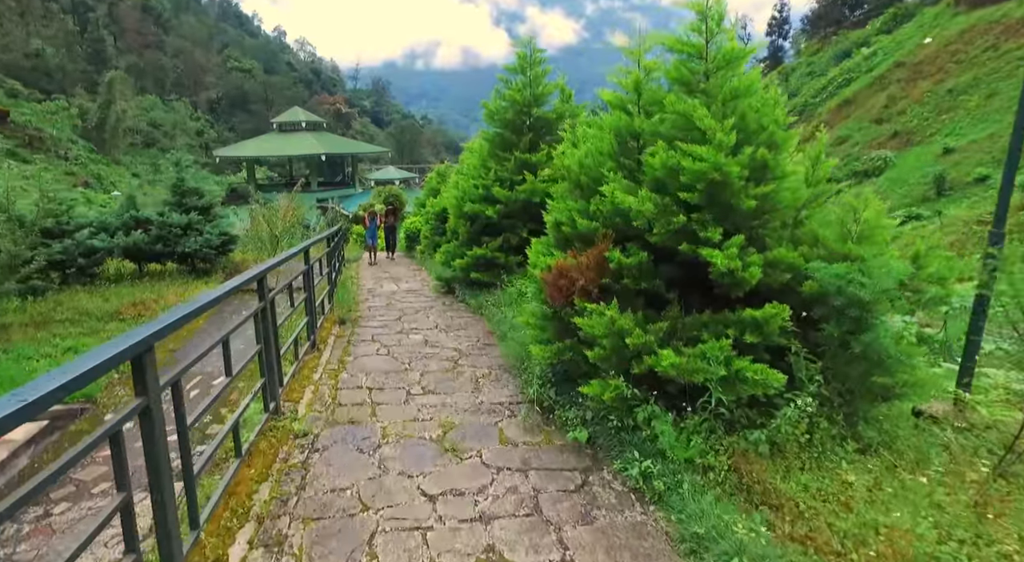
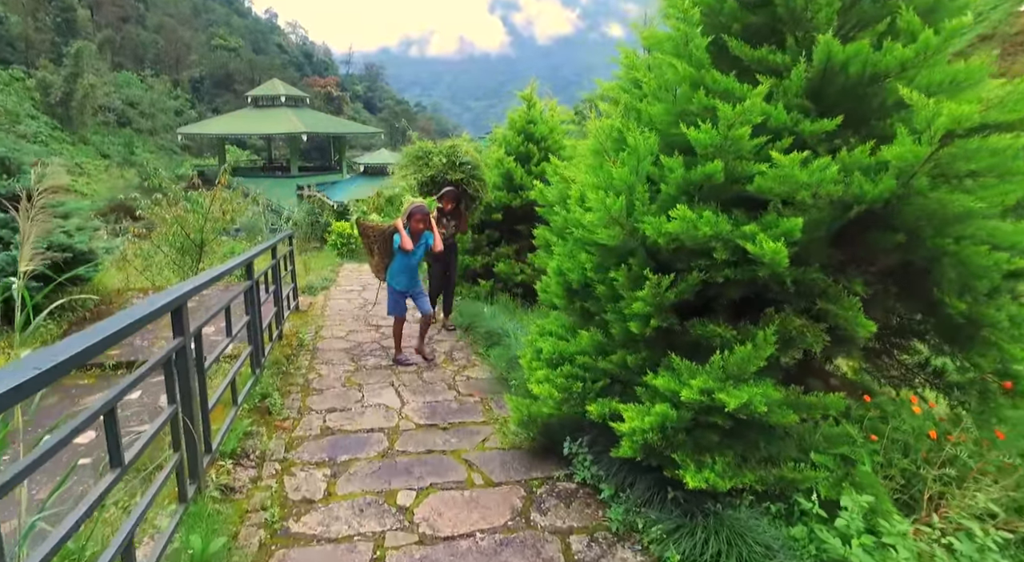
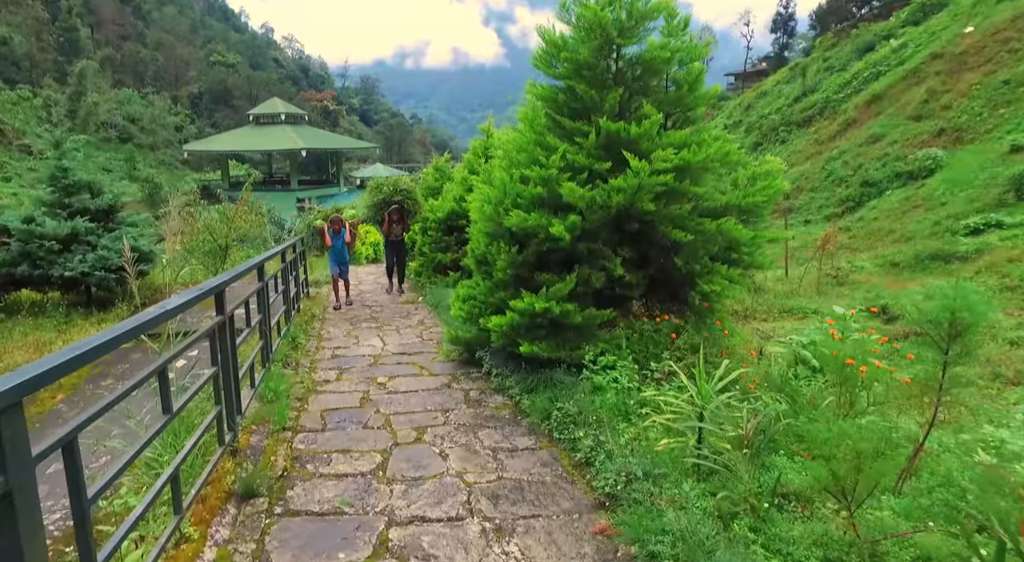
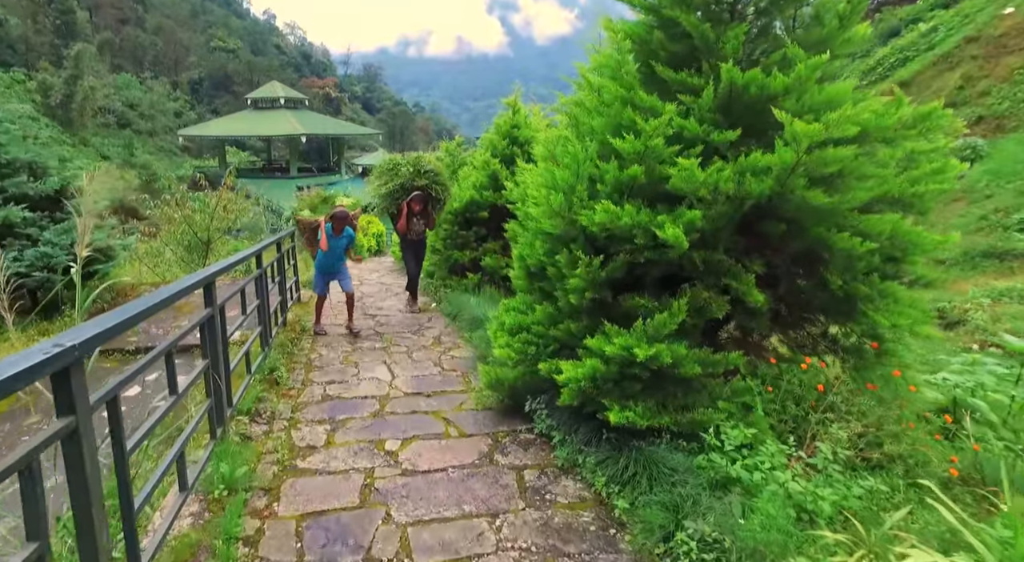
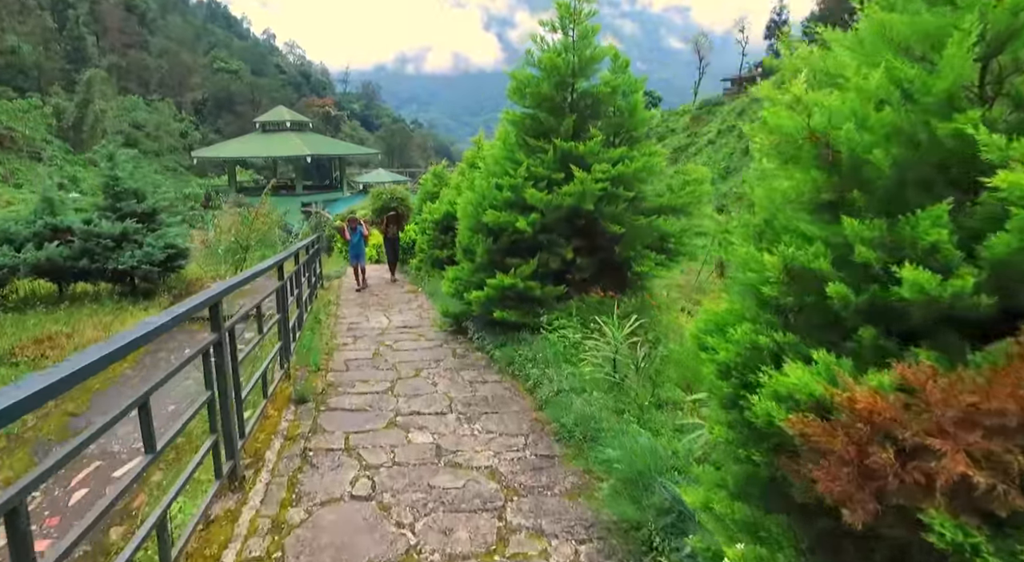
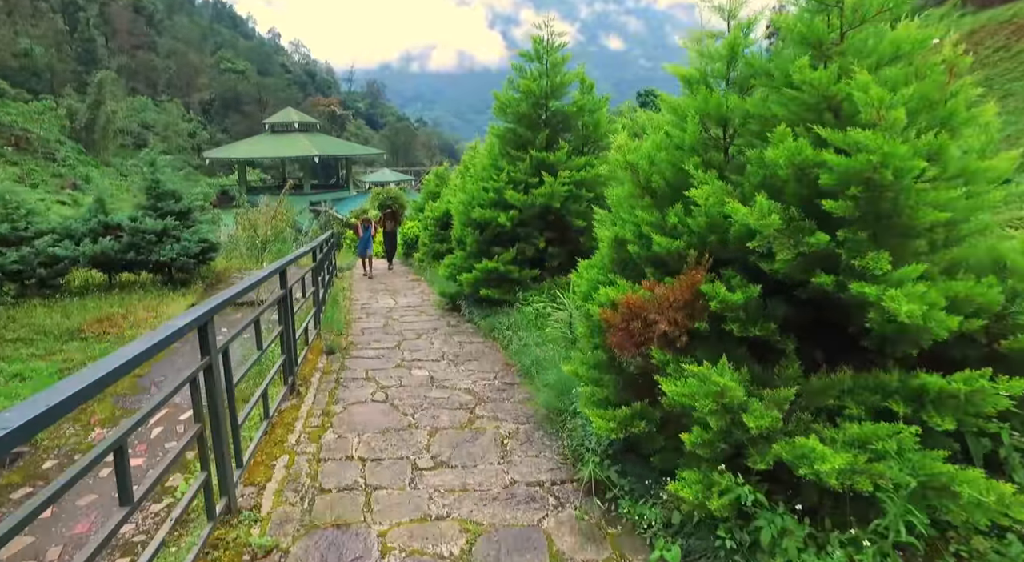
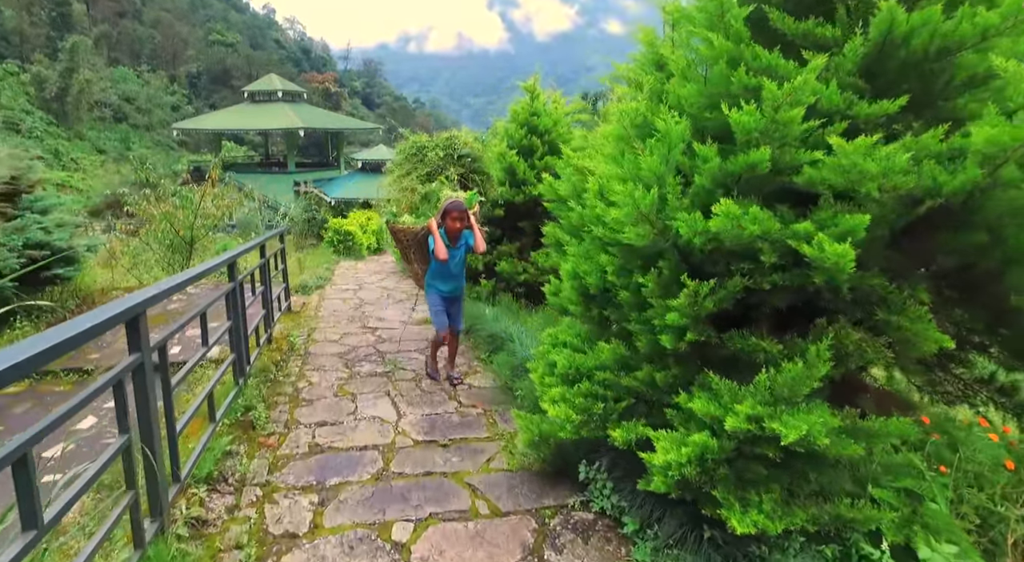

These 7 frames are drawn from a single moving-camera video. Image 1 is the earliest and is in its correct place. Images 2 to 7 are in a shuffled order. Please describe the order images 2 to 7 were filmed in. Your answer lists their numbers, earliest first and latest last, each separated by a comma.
6, 5, 3, 4, 2, 7
